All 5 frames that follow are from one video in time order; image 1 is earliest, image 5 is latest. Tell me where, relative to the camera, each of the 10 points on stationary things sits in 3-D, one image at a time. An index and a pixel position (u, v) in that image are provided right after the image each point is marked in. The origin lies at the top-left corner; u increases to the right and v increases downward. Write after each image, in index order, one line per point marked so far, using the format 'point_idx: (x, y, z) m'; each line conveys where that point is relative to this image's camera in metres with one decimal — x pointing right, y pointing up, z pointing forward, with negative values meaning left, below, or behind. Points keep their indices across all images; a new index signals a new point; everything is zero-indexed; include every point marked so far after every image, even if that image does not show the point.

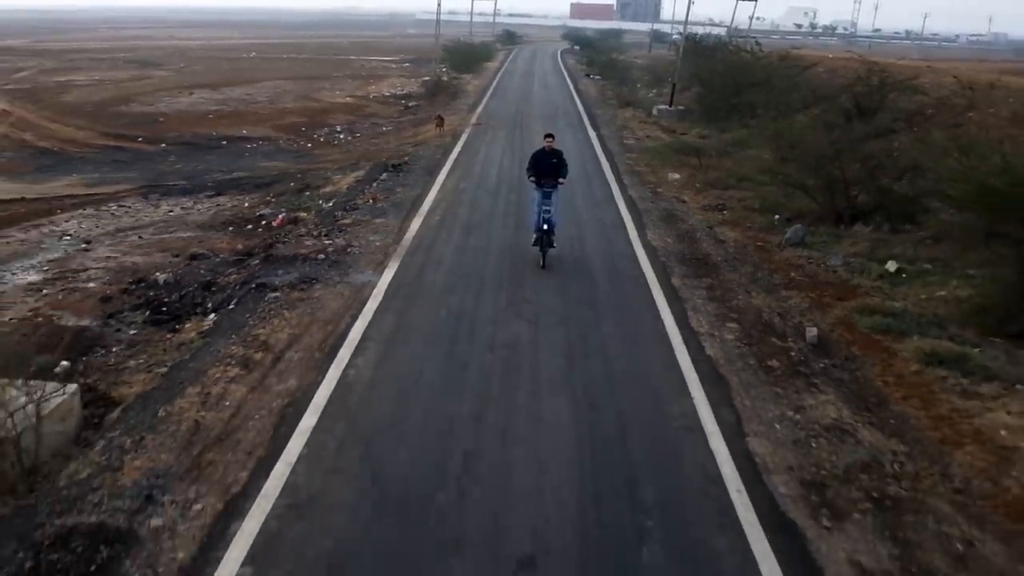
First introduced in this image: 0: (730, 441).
0: (+2.0, -1.4, +7.8) m
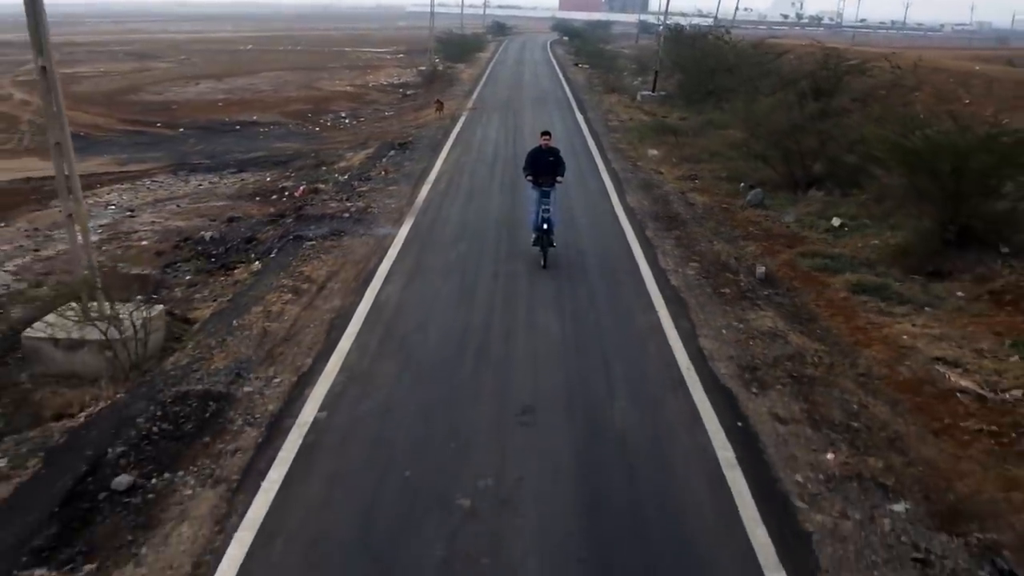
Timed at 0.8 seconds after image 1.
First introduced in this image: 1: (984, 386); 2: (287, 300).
0: (+2.1, -0.6, +9.8) m
1: (+5.1, -1.1, +8.9) m
2: (-2.9, -0.2, +10.7) m
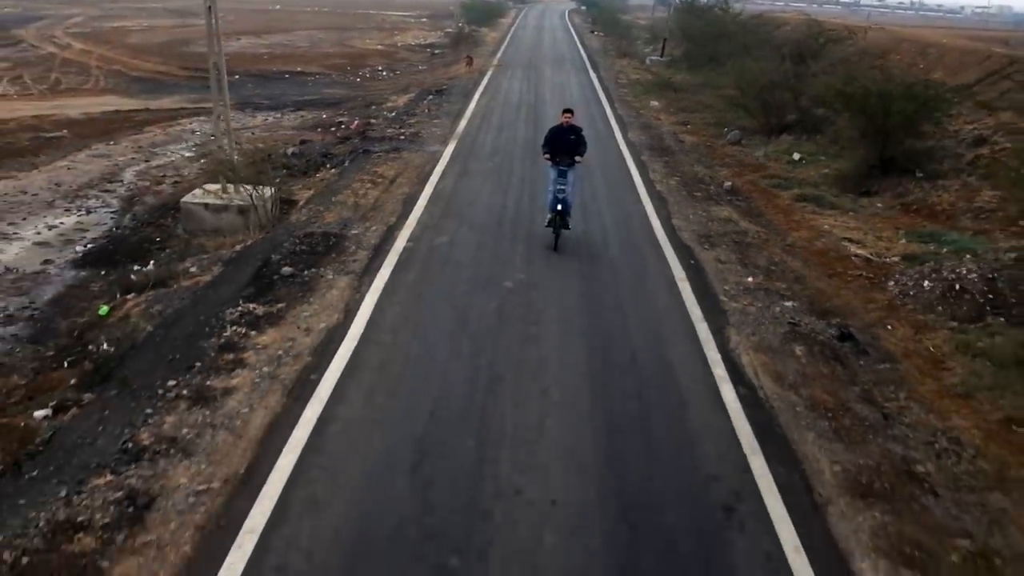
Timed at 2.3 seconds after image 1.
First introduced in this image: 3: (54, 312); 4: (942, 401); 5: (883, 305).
0: (+2.4, +1.1, +13.4) m
1: (+5.5, +0.5, +12.5) m
2: (-2.5, +1.7, +14.3) m
3: (-6.3, -0.3, +11.3) m
4: (+4.4, -1.1, +8.5) m
5: (+4.8, -0.2, +10.7) m
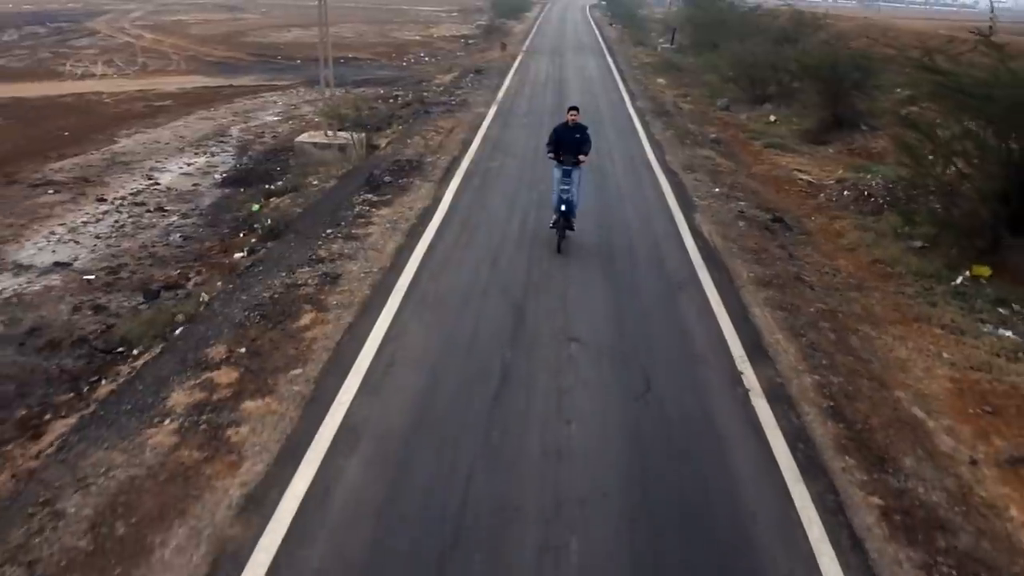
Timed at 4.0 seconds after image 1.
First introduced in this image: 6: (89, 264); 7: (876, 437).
0: (+3.1, +2.8, +17.7) m
1: (+6.1, +2.2, +16.7) m
2: (-1.8, +3.4, +18.6) m
3: (-5.6, +1.5, +15.8) m
4: (+4.9, +0.6, +12.7) m
5: (+5.4, +1.5, +14.9) m
6: (-6.9, +0.4, +13.4) m
7: (+3.3, -1.4, +7.5) m
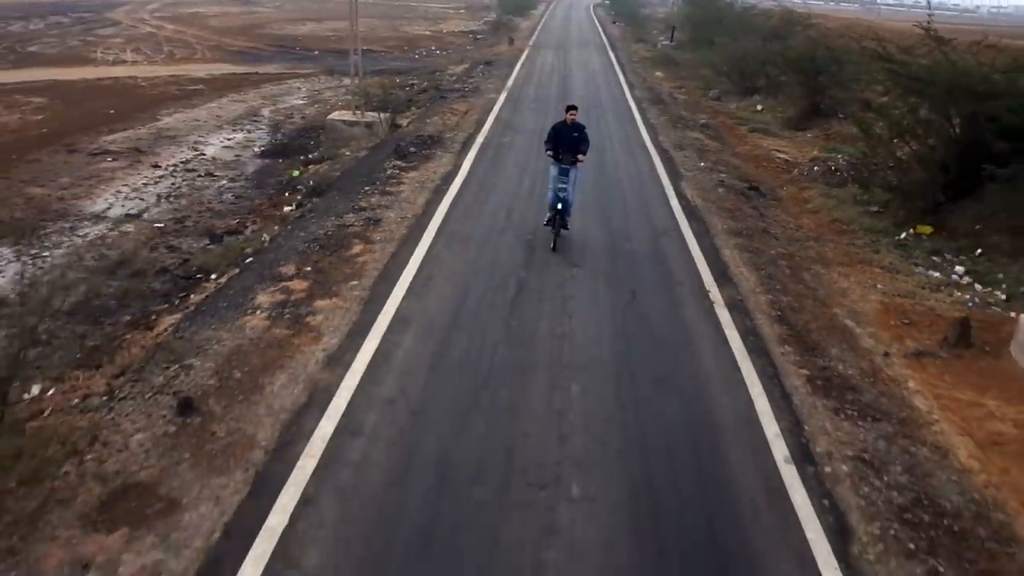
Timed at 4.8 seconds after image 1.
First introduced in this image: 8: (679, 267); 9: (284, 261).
0: (+3.3, +3.6, +19.7) m
1: (+6.3, +3.0, +18.8) m
2: (-1.5, +4.3, +20.7) m
3: (-5.4, +2.4, +17.9) m
4: (+5.1, +1.3, +14.8) m
5: (+5.6, +2.2, +16.9) m
6: (-6.7, +1.4, +15.5) m
7: (+3.5, -0.5, +9.6) m
8: (+2.3, +0.3, +11.5) m
9: (-3.1, +0.4, +11.2) m
